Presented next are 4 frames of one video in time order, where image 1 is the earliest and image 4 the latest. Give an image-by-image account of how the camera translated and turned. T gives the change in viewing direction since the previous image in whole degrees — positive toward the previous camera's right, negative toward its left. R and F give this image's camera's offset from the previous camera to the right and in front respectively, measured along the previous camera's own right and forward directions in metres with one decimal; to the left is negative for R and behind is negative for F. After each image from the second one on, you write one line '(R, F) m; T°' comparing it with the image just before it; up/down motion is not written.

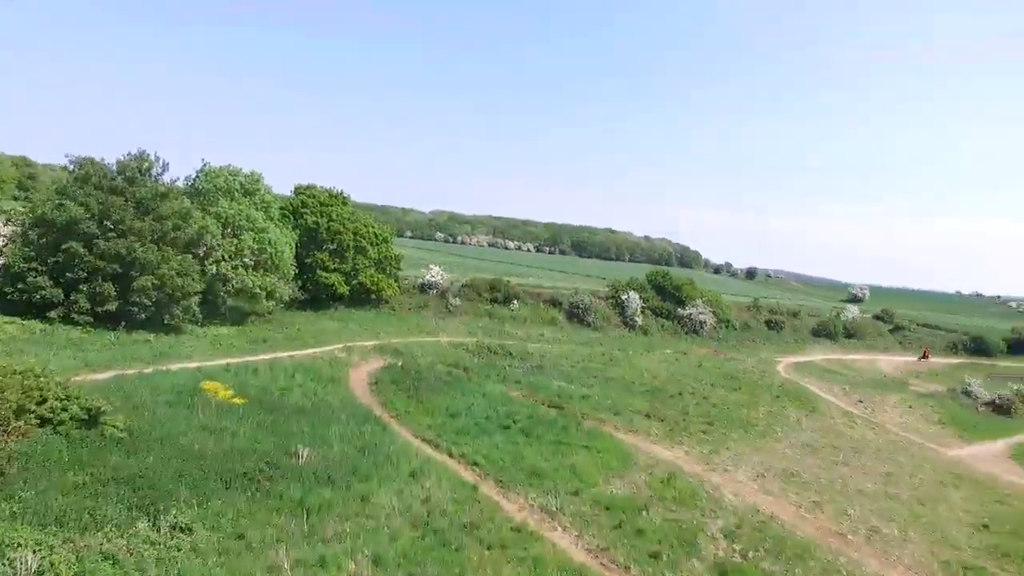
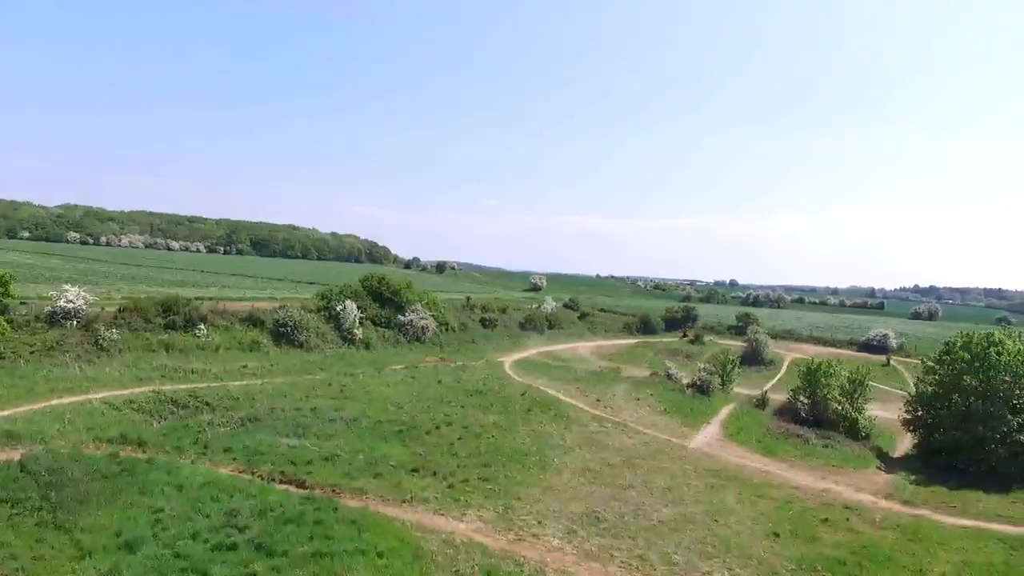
(-1.0, +6.8) m; +28°
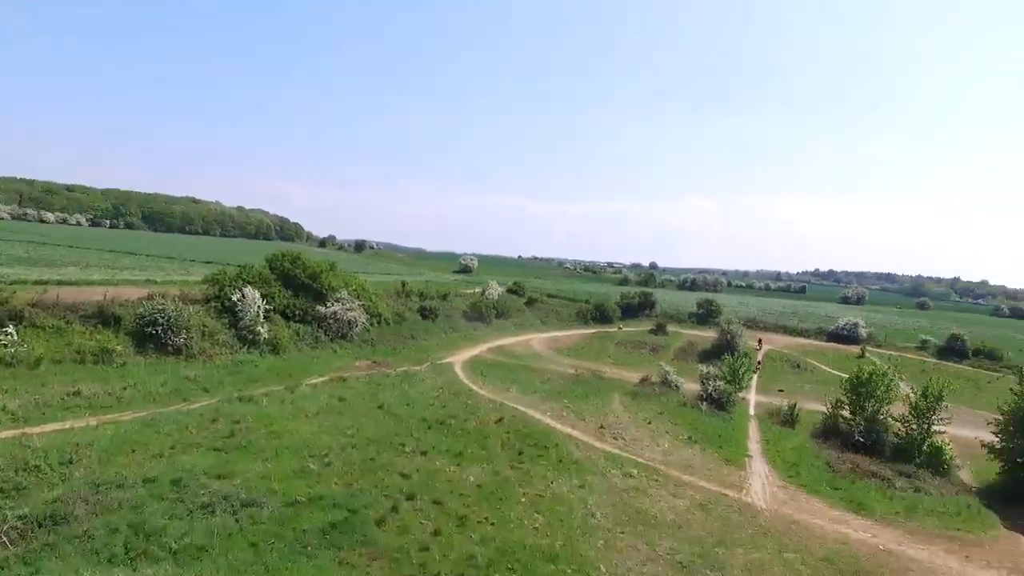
(-2.4, +11.0) m; +8°
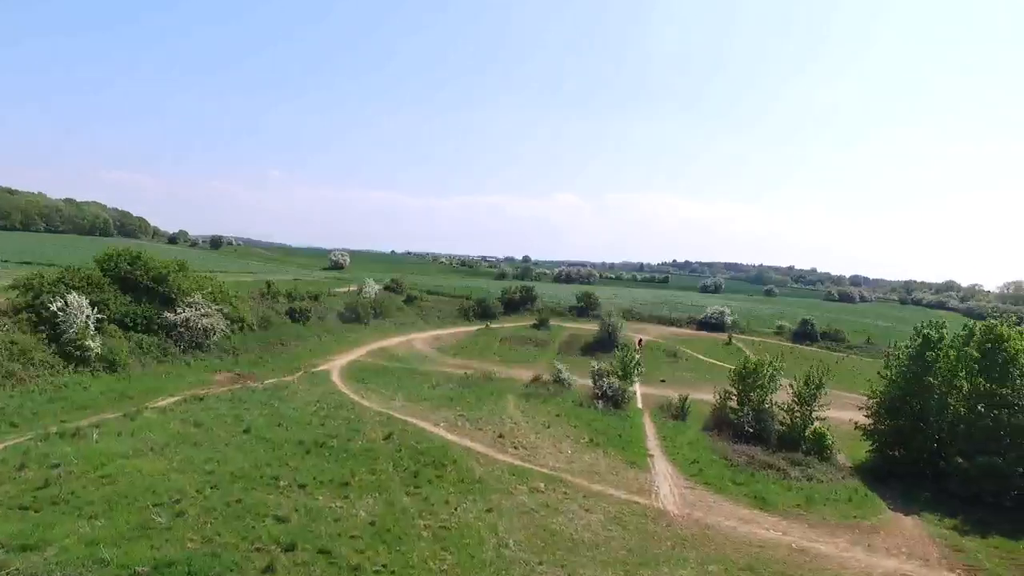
(-0.6, +2.4) m; +12°
